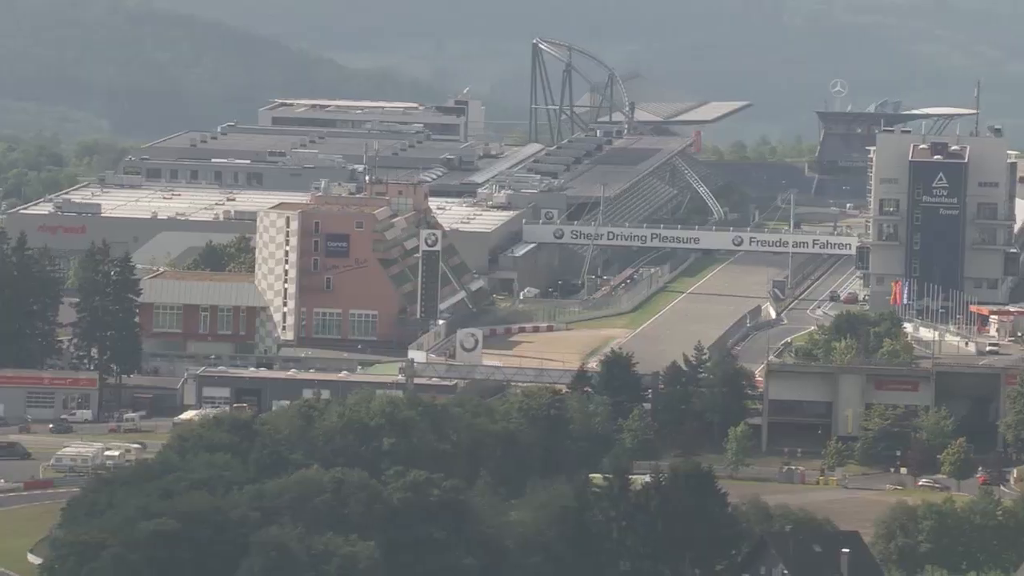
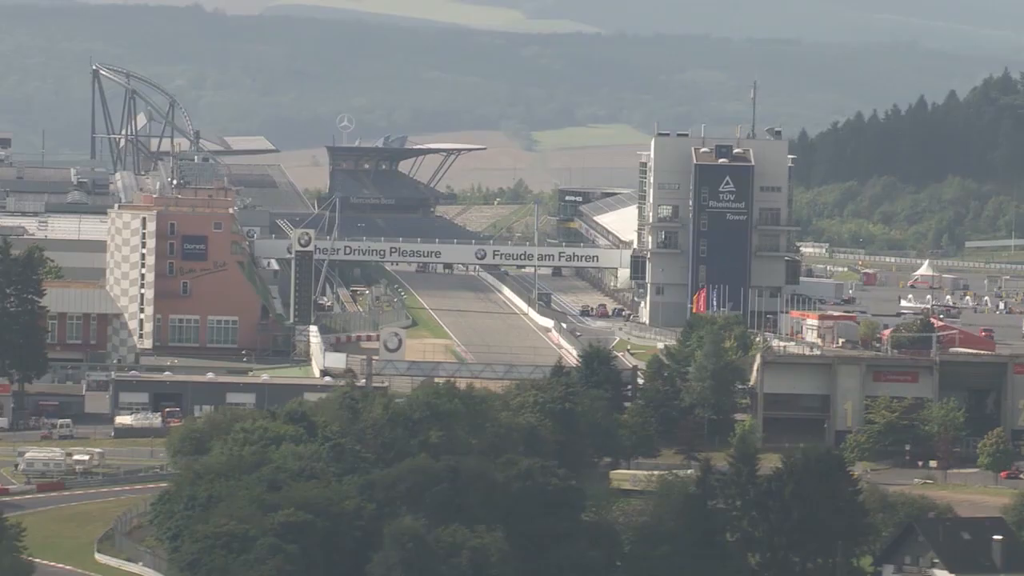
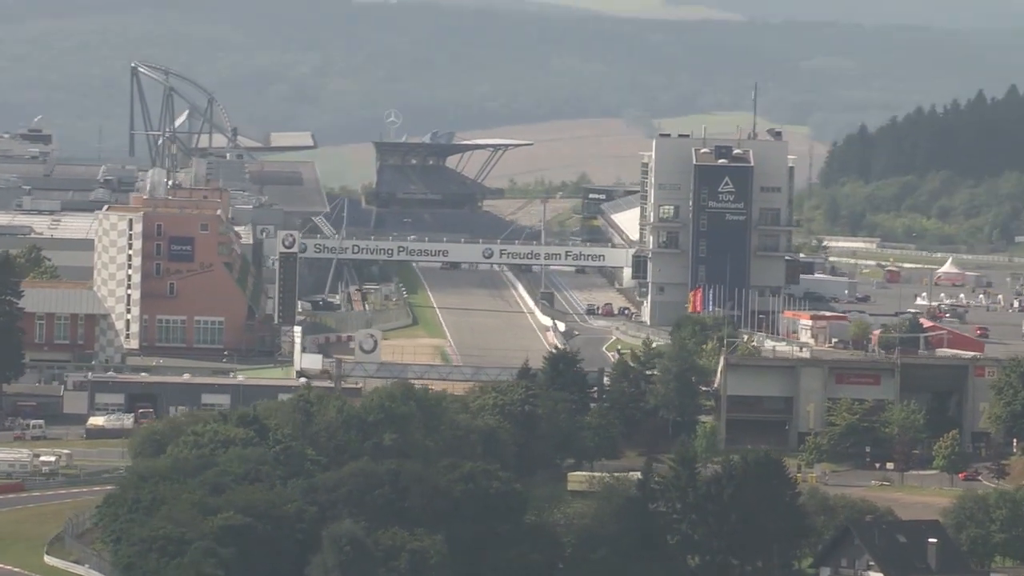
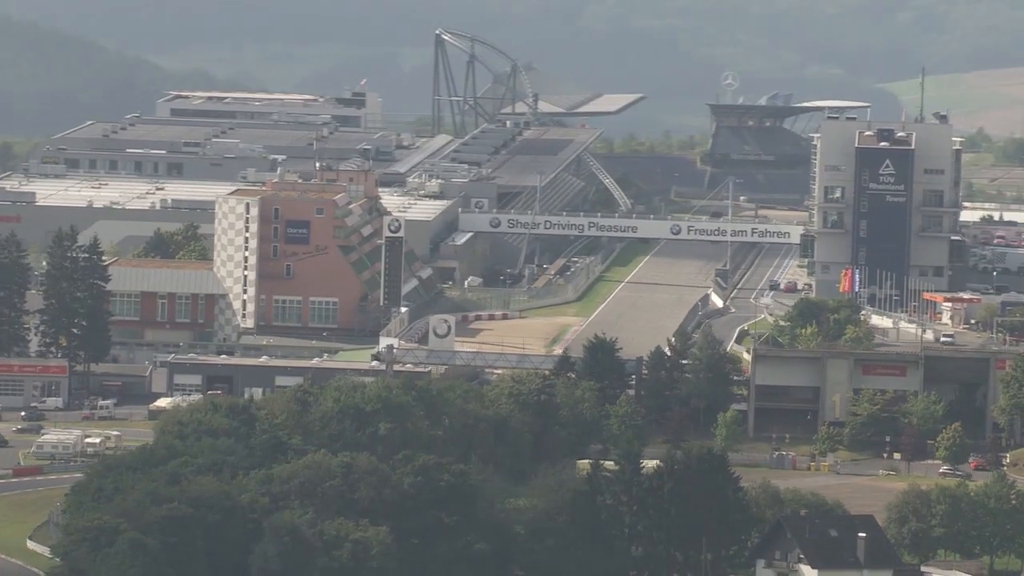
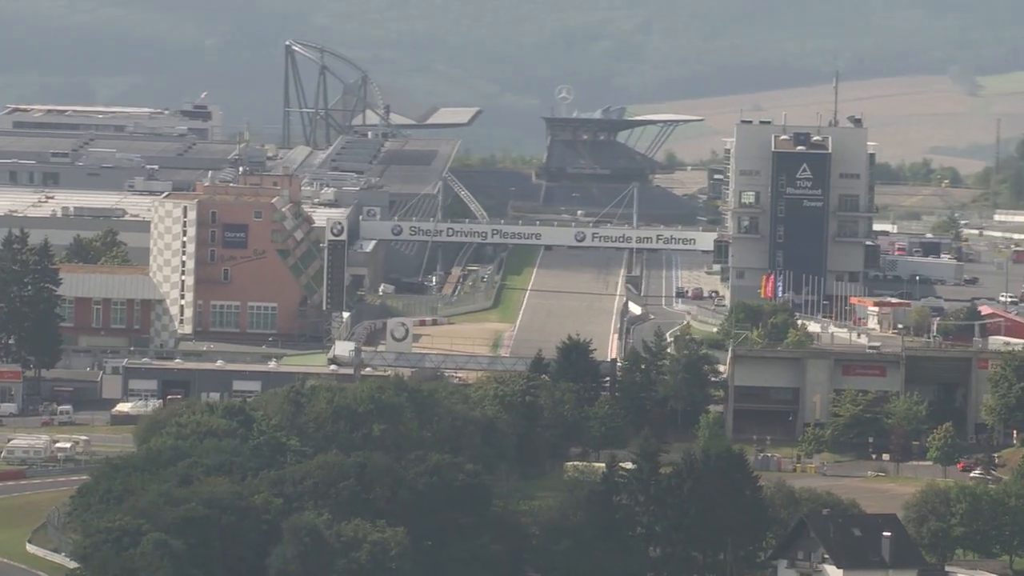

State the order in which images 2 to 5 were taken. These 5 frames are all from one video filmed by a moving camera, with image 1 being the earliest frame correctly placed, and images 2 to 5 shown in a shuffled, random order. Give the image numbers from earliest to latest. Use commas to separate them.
4, 5, 3, 2
